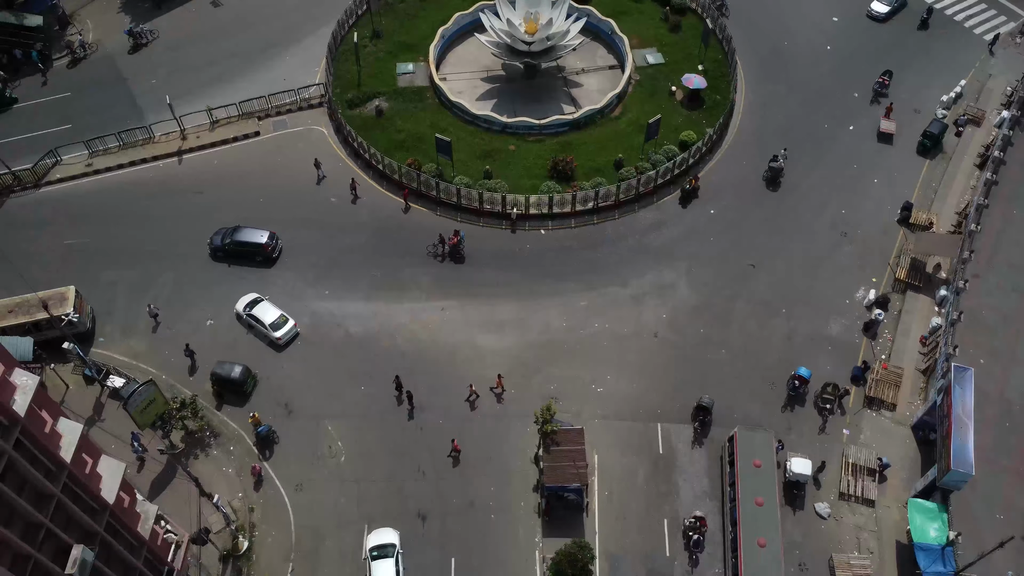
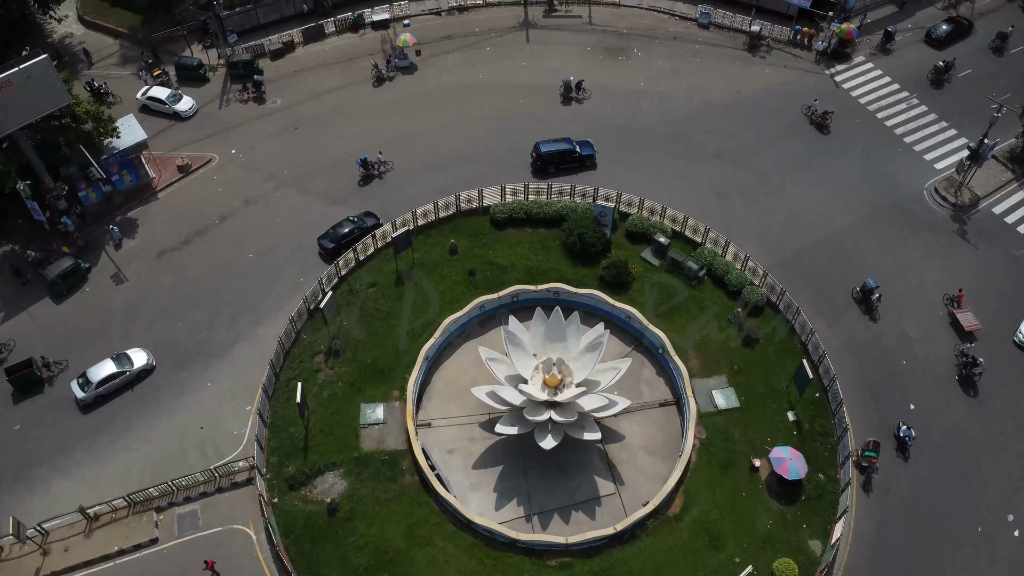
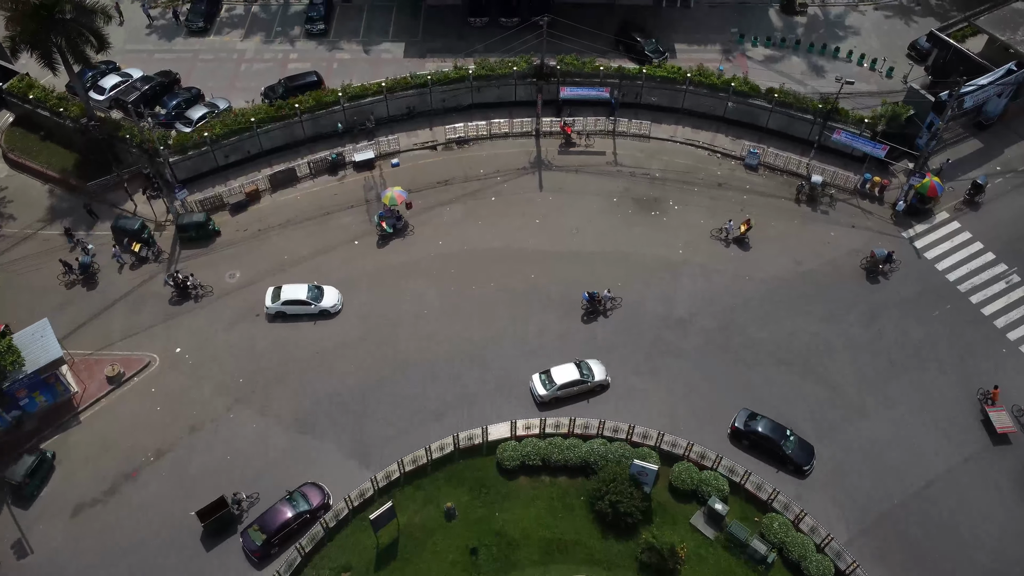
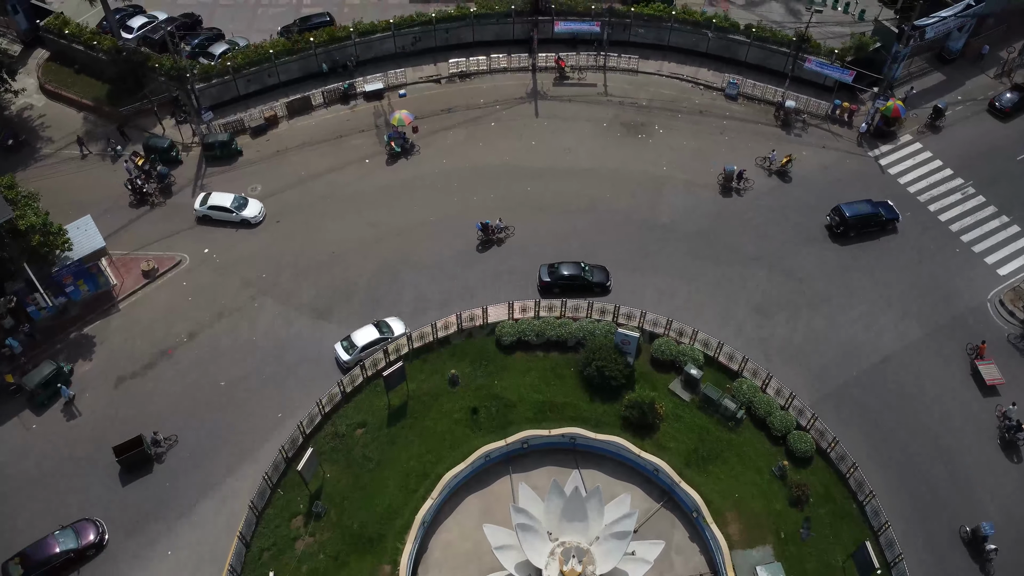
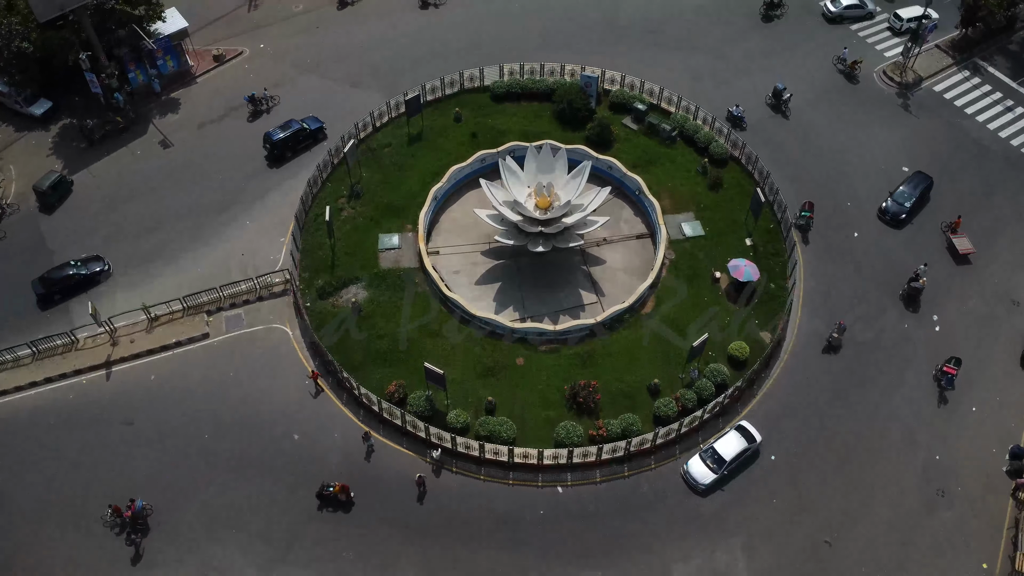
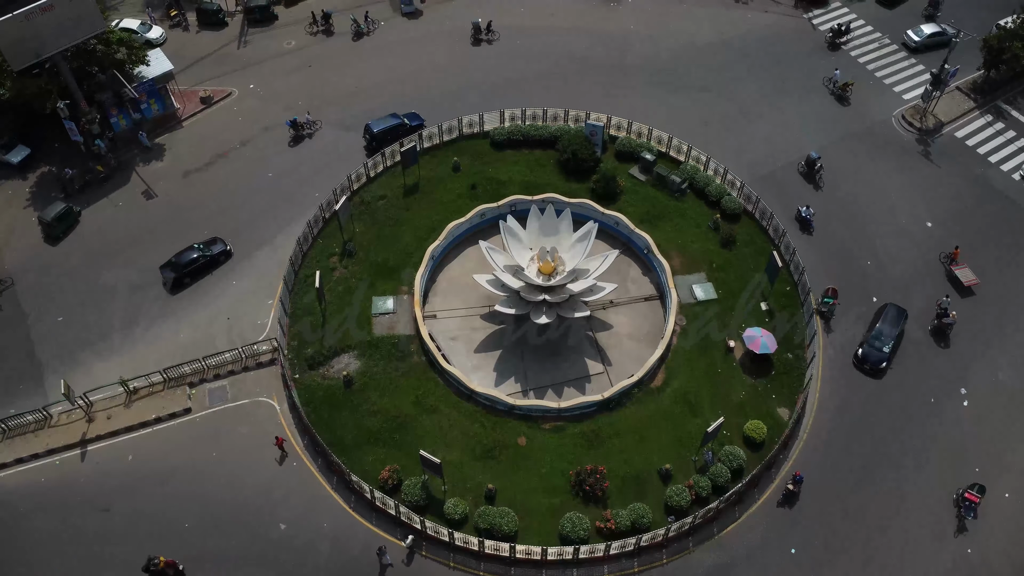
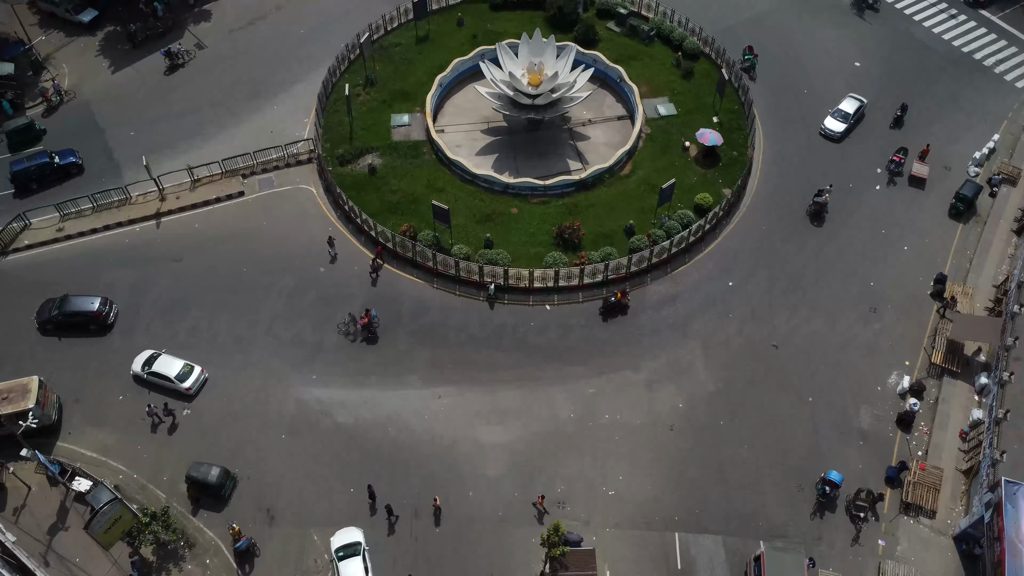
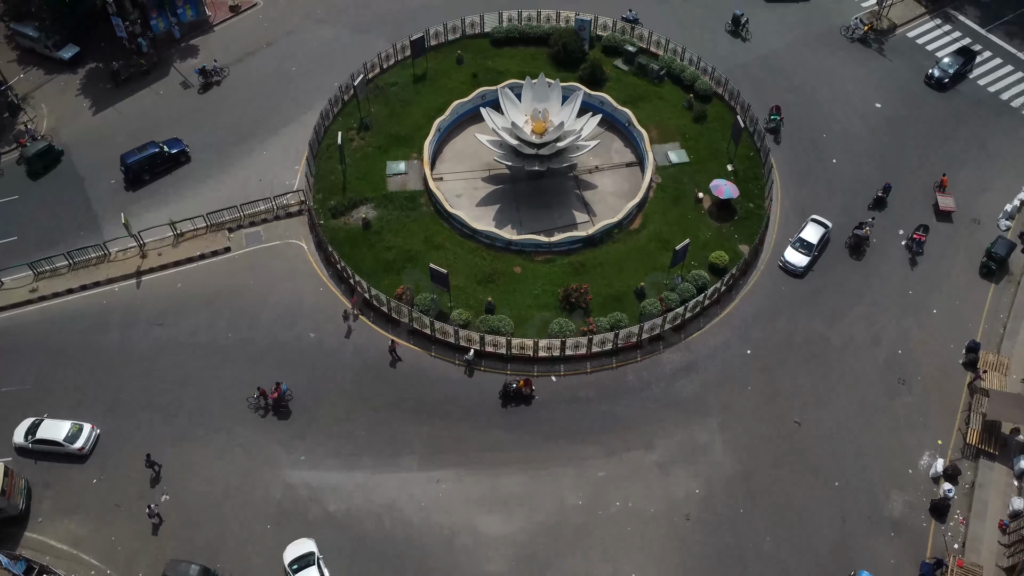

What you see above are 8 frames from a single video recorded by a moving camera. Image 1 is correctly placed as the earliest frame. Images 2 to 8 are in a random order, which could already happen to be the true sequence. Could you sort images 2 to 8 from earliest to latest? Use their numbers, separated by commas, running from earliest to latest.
7, 8, 5, 6, 2, 4, 3
